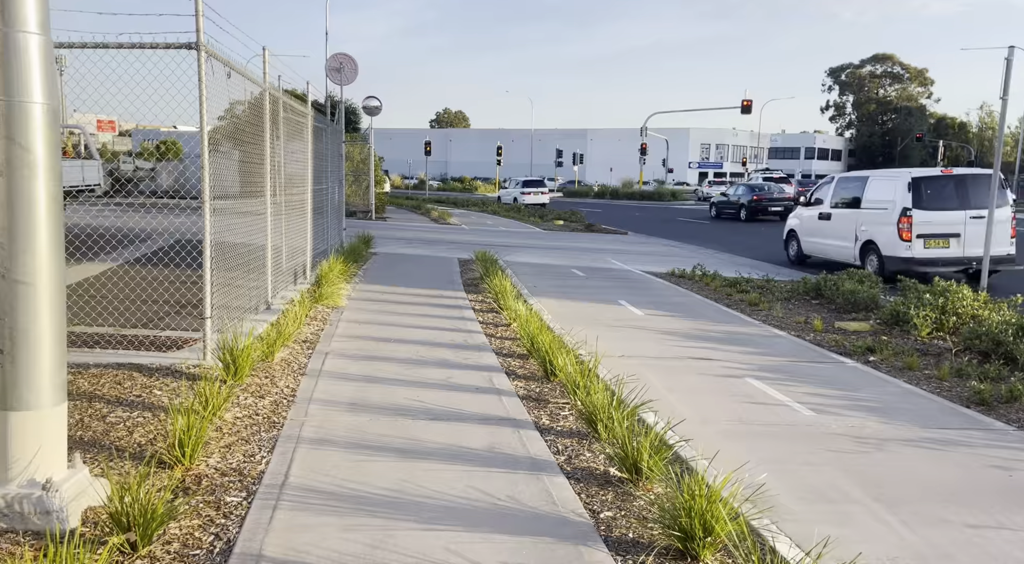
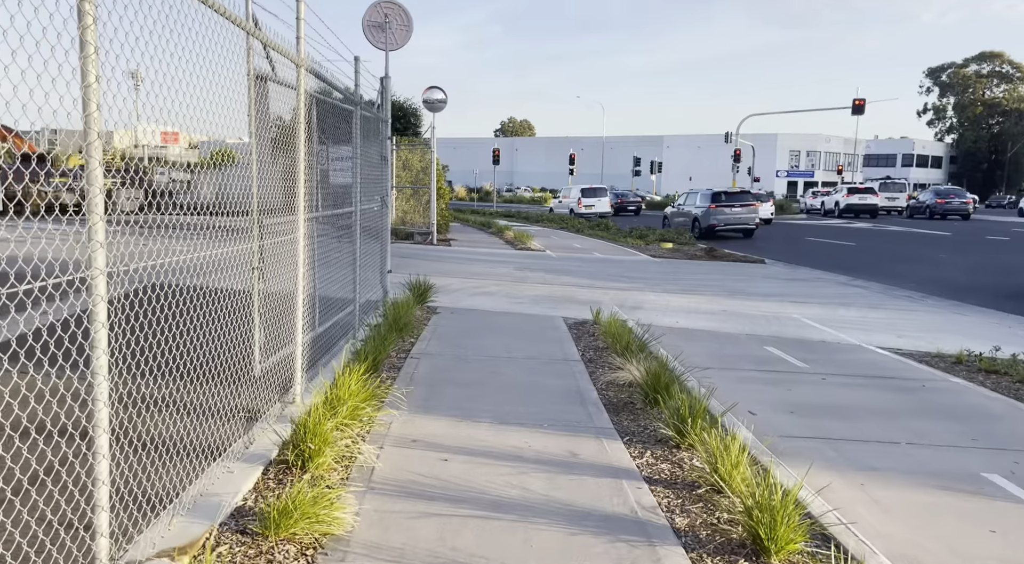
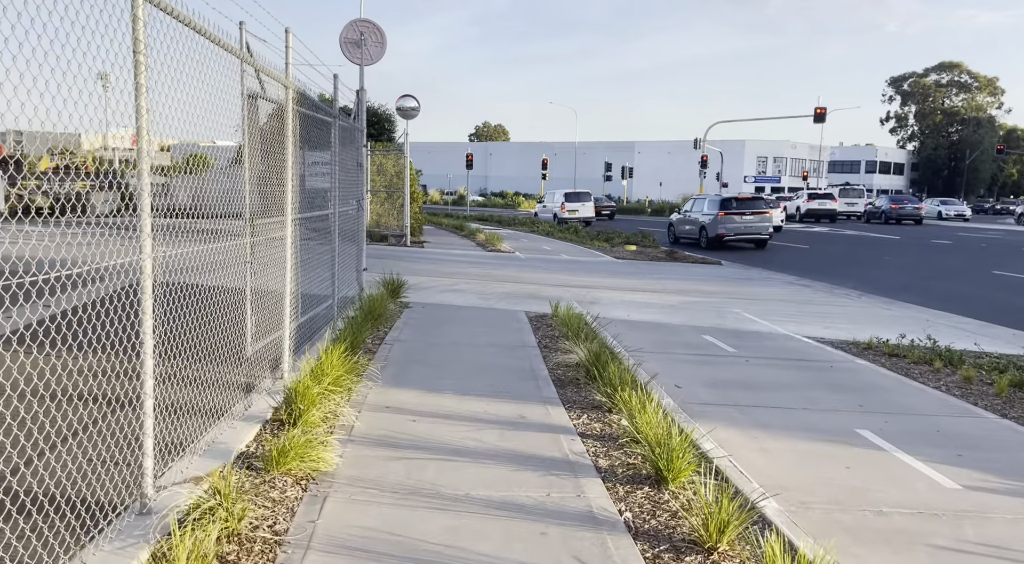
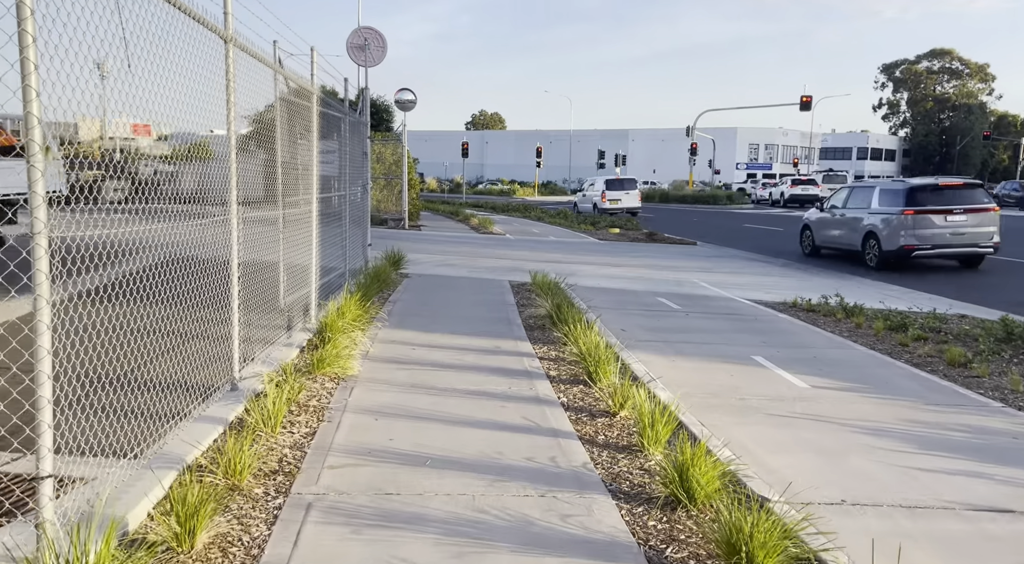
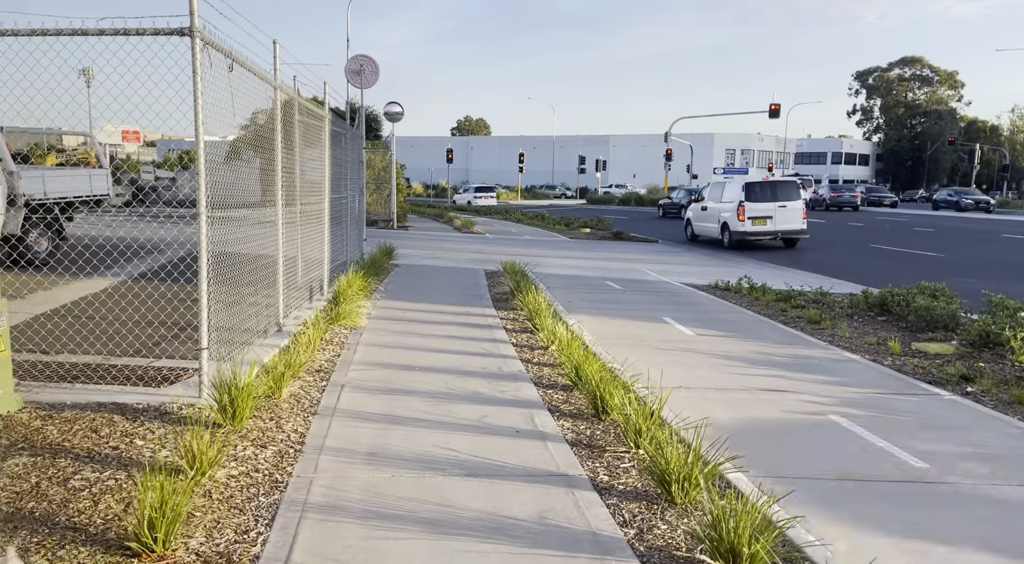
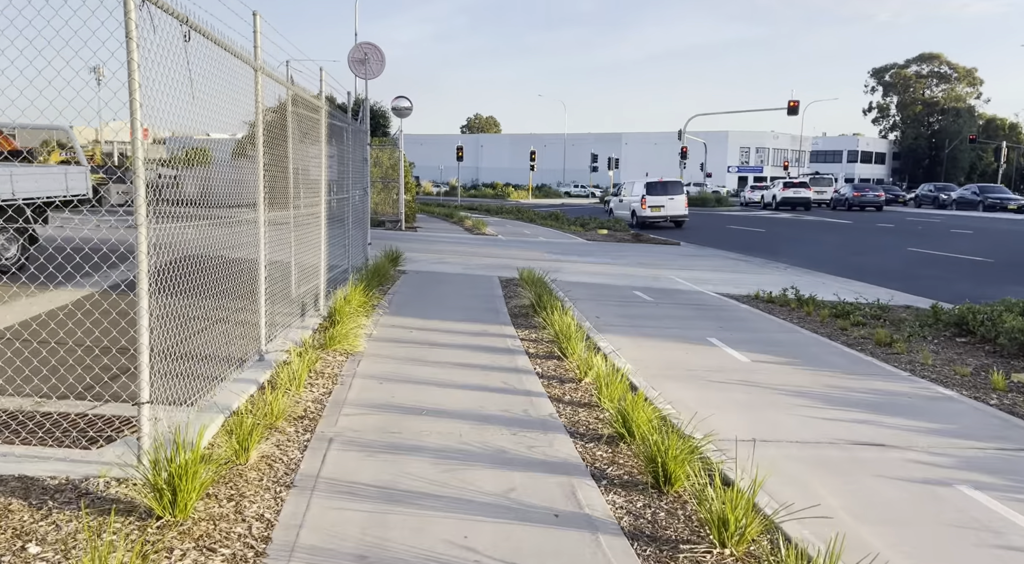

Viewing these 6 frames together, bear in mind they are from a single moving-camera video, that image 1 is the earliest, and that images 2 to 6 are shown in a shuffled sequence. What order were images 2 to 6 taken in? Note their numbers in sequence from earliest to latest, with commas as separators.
5, 6, 4, 3, 2
